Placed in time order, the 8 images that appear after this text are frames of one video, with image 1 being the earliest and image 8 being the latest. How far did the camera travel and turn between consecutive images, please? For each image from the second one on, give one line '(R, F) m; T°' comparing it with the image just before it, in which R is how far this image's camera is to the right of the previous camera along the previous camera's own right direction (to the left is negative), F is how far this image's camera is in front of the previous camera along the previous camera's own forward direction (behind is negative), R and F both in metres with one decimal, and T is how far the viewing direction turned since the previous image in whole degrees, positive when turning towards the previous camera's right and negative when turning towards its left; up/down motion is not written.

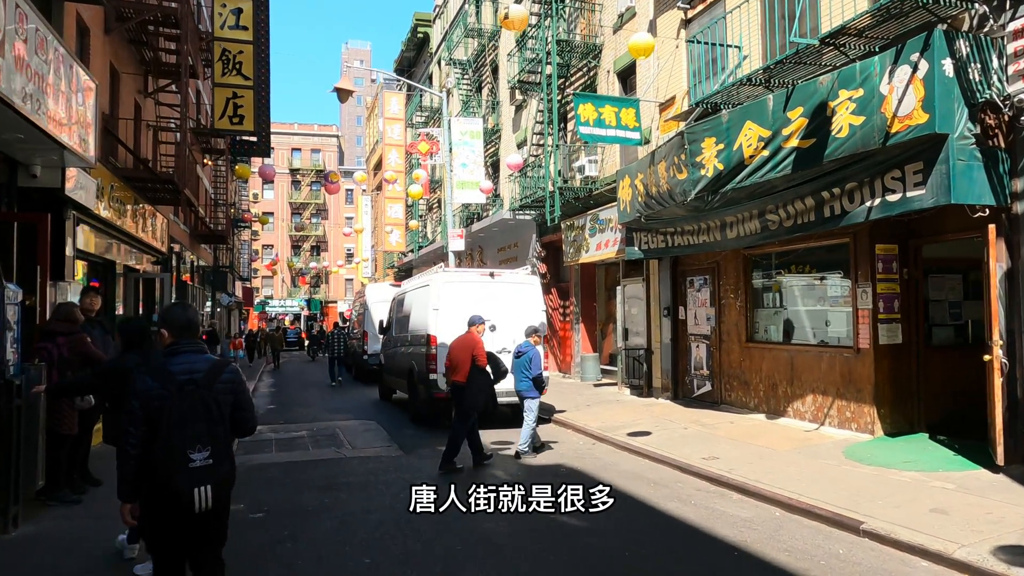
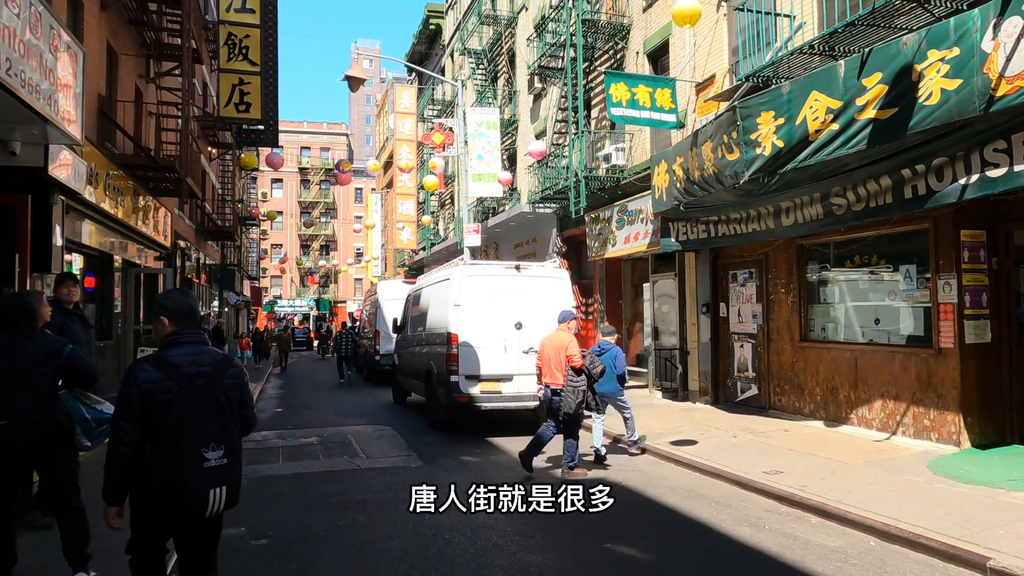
(-0.3, +1.0) m; -1°
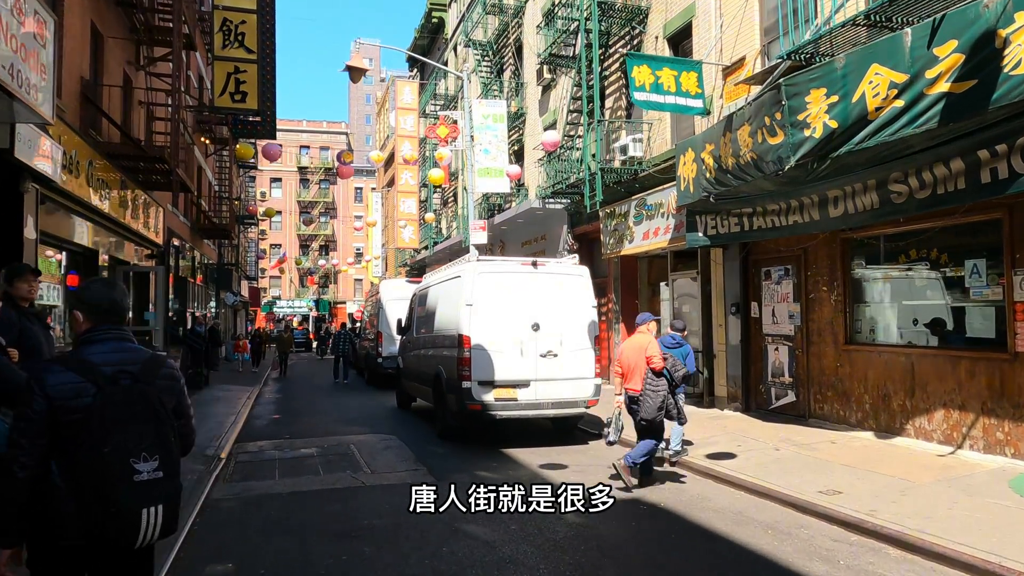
(-0.3, +0.8) m; 0°
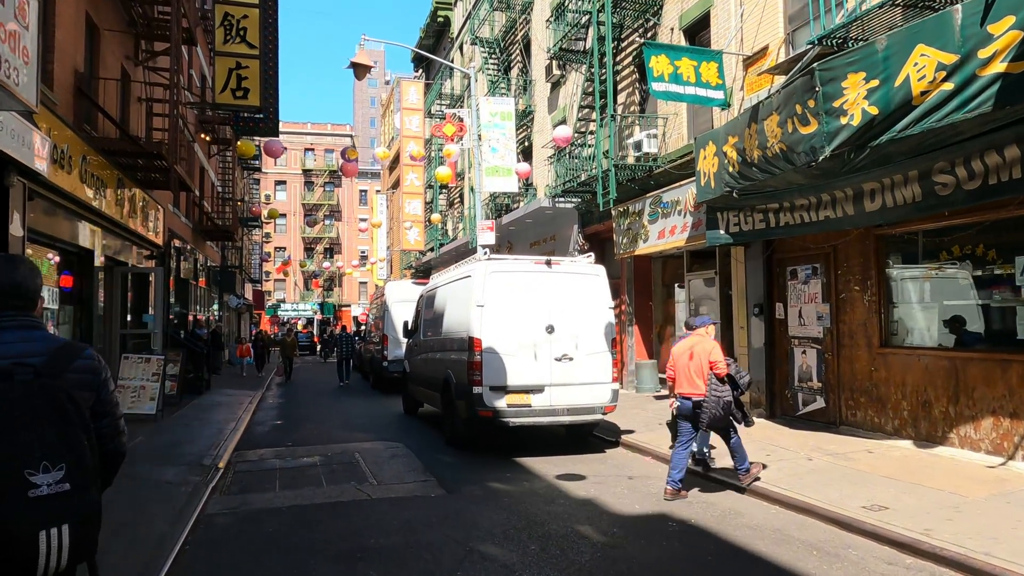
(-0.1, +0.5) m; 0°
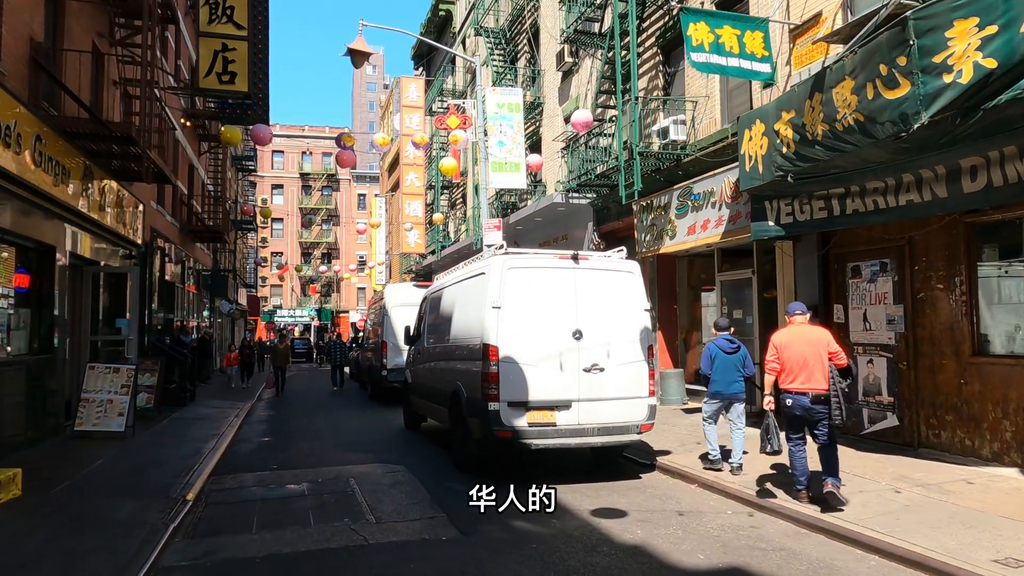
(-0.3, +1.3) m; 0°
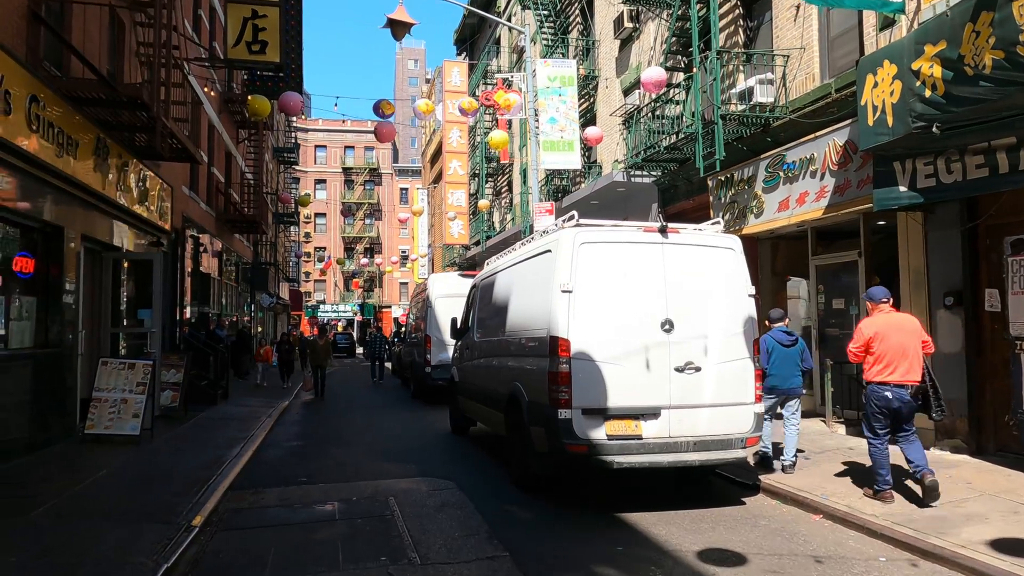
(-0.3, +1.5) m; -4°
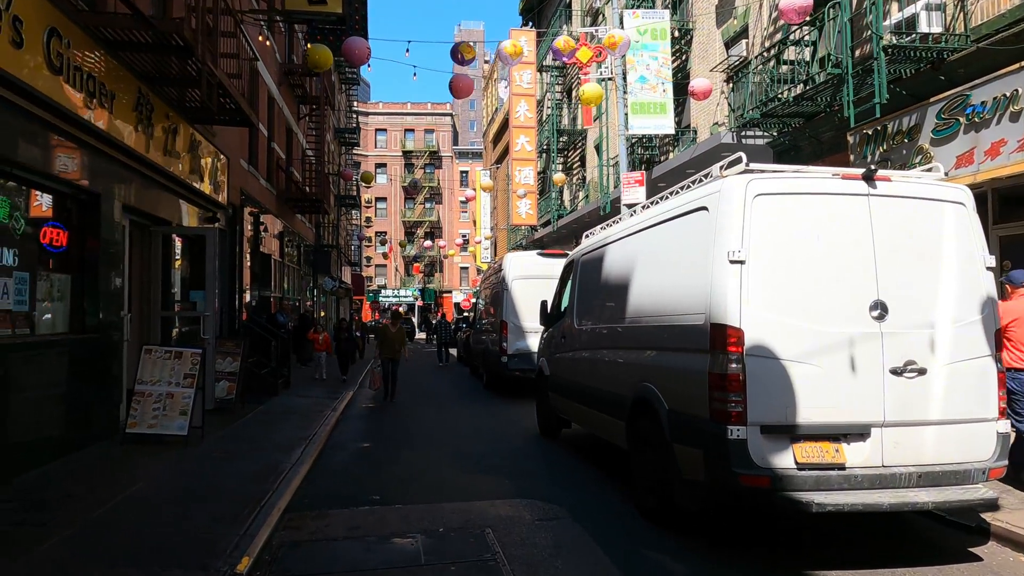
(-0.6, +1.7) m; -5°
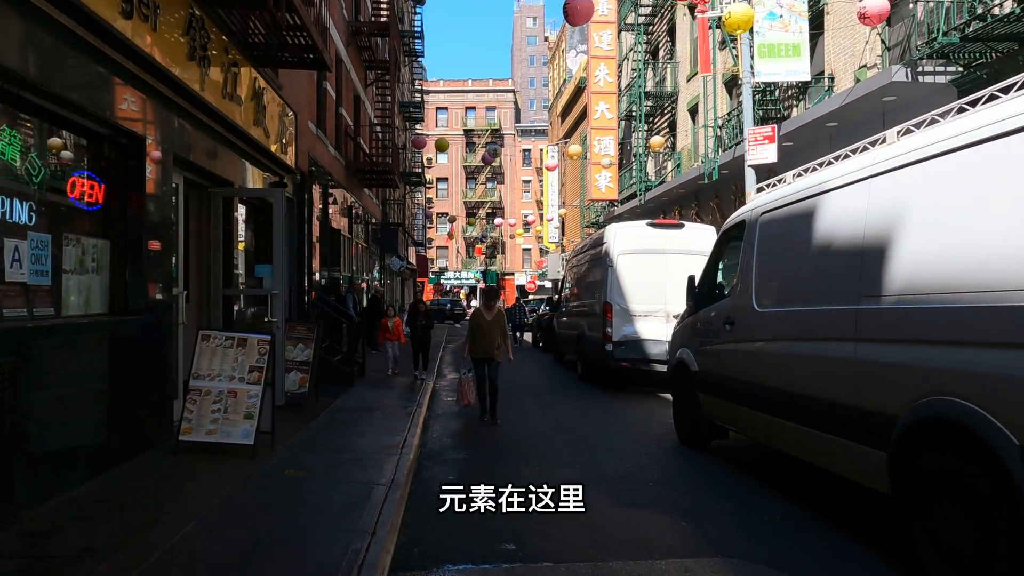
(-0.9, +1.9) m; -5°
